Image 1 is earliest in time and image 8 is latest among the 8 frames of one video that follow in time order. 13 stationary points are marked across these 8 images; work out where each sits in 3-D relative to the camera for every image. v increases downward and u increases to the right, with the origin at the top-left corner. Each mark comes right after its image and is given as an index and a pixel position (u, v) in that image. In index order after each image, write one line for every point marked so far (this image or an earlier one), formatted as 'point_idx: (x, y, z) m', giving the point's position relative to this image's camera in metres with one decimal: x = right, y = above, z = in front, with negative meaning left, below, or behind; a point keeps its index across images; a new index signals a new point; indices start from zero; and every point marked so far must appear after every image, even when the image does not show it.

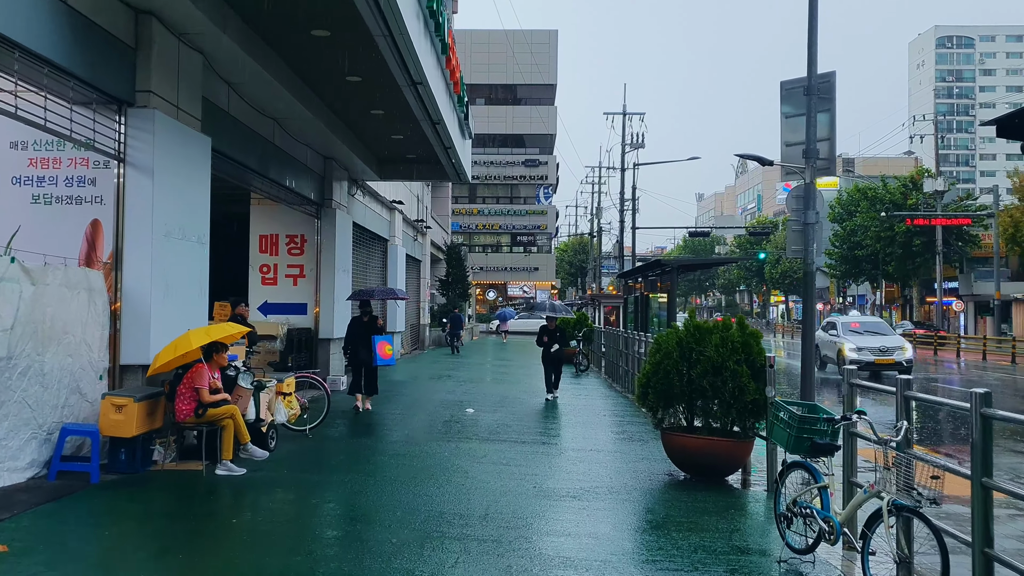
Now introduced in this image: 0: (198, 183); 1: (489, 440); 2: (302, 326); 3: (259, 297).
0: (-3.4, +1.1, +8.4) m
1: (-0.3, -1.8, +9.4) m
2: (-3.9, -0.7, +14.4) m
3: (-4.7, -0.2, +14.4) m
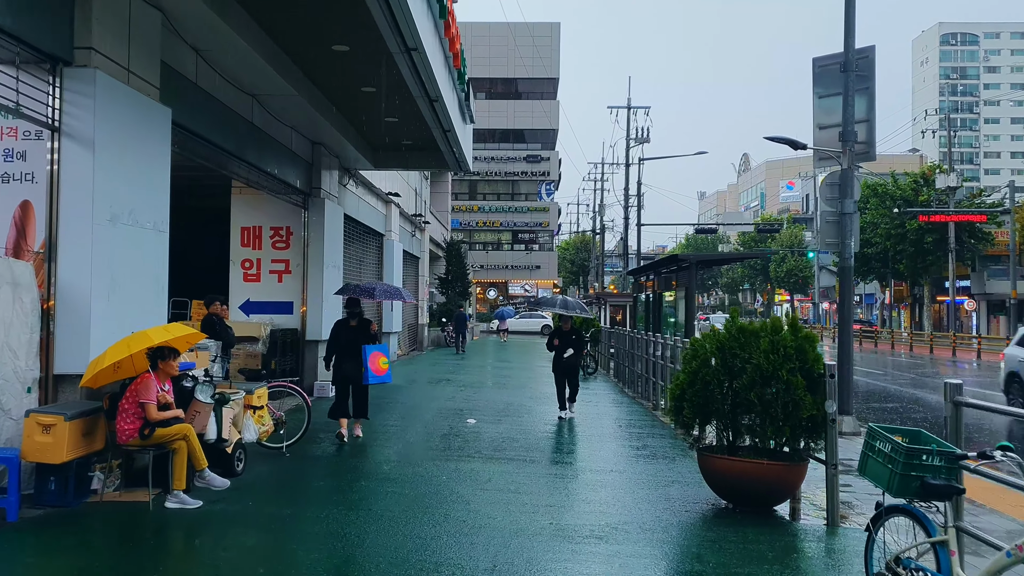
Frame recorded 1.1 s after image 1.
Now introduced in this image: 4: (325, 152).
0: (-3.3, +1.2, +7.2) m
1: (-0.2, -1.8, +8.2) m
2: (-3.8, -0.7, +13.2) m
3: (-4.6, -0.1, +13.1) m
4: (-3.3, +2.4, +13.8) m
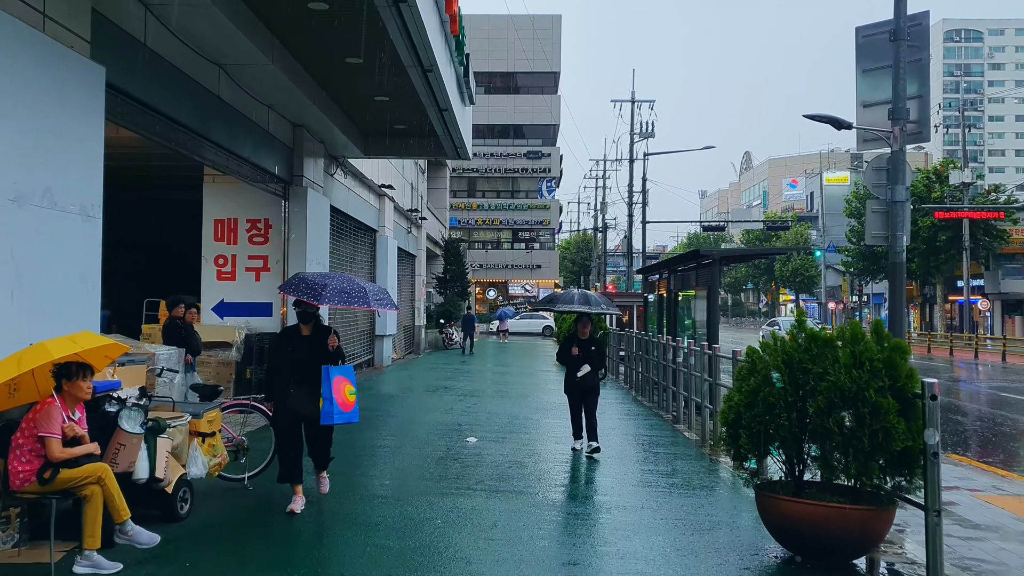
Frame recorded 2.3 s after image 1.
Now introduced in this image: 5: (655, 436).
0: (-3.3, +1.2, +5.9) m
1: (-0.1, -1.8, +6.8) m
2: (-3.7, -0.6, +11.8) m
3: (-4.5, -0.1, +11.8) m
4: (-3.3, +2.4, +12.5) m
5: (+2.0, -2.1, +10.8) m
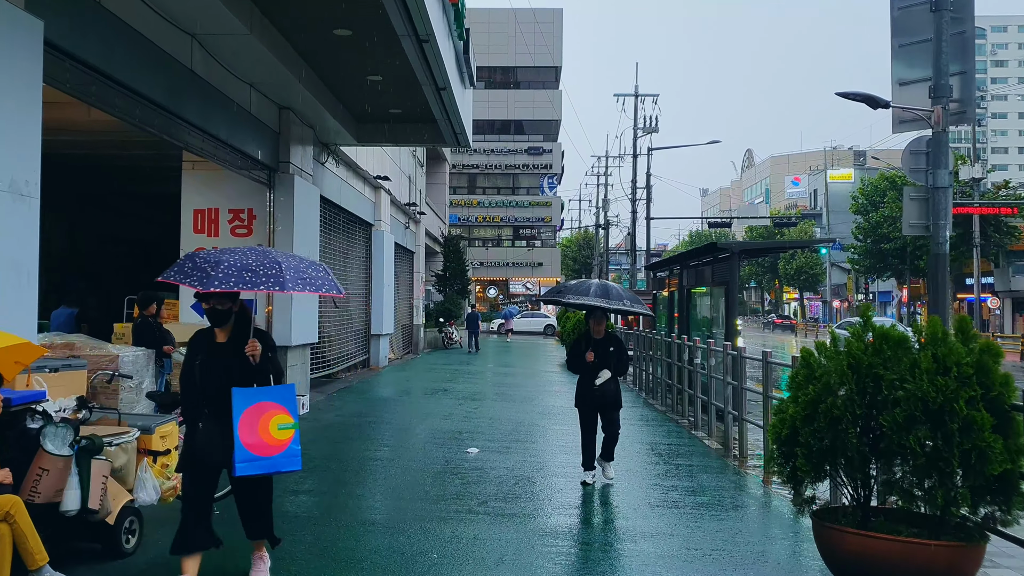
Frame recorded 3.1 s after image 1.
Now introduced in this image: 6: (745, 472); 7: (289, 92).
0: (-3.2, +1.2, +5.0) m
1: (-0.1, -1.7, +5.9) m
2: (-3.7, -0.6, +10.9) m
3: (-4.4, -0.1, +10.9) m
4: (-3.2, +2.5, +11.6) m
5: (+2.0, -2.0, +9.9) m
6: (+2.5, -2.0, +8.4) m
7: (-3.0, +2.7, +10.5) m
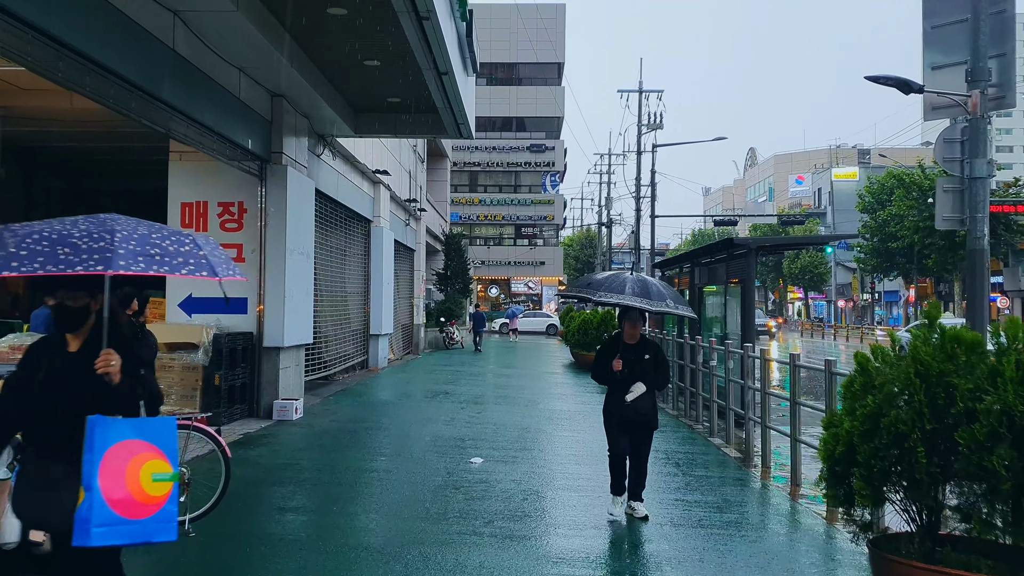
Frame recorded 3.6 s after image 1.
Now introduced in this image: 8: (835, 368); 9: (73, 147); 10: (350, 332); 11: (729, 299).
0: (-3.1, +1.3, +4.4) m
1: (0.0, -1.7, +5.3) m
2: (-3.6, -0.6, +10.3) m
3: (-4.4, 0.0, +10.3) m
4: (-3.1, +2.5, +11.0) m
5: (+2.1, -2.0, +9.3) m
6: (+2.6, -2.0, +7.8) m
7: (-2.9, +2.7, +9.9) m
8: (+2.8, -0.7, +6.7) m
9: (-6.7, +2.2, +11.9) m
10: (-3.4, -1.0, +16.4) m
11: (+3.5, -0.2, +12.6) m
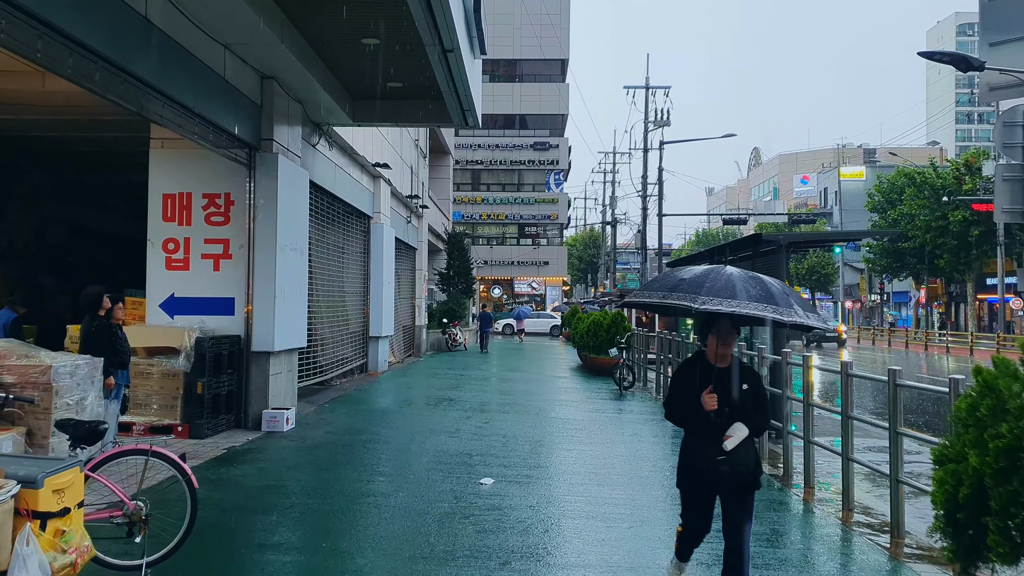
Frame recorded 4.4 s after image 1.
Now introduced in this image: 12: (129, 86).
0: (-3.0, +1.3, +3.5) m
1: (+0.1, -1.7, +4.4) m
2: (-3.5, -0.5, +9.5) m
3: (-4.2, 0.0, +9.4) m
4: (-3.0, +2.5, +10.1) m
5: (+2.3, -2.0, +8.5) m
6: (+2.7, -2.0, +6.9) m
7: (-2.8, +2.7, +9.1) m
8: (+2.9, -0.7, +5.8) m
9: (-6.5, +2.2, +11.1) m
10: (-3.3, -1.0, +15.5) m
11: (+3.7, -0.2, +11.8) m
12: (-3.4, +1.8, +7.1) m
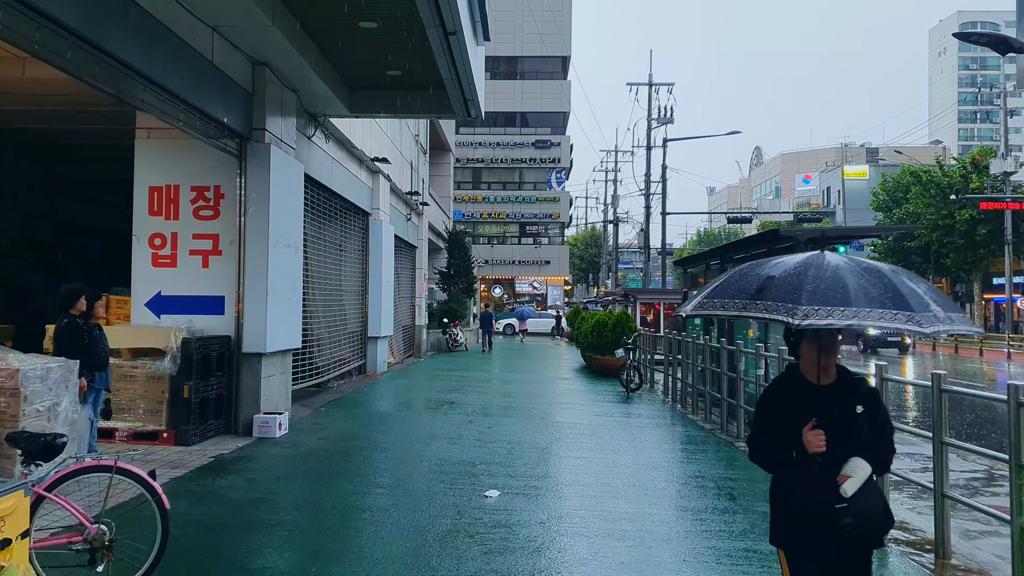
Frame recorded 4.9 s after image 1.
0: (-2.9, +1.3, +3.0) m
1: (+0.2, -1.7, +3.9) m
2: (-3.4, -0.5, +9.0) m
3: (-4.2, 0.0, +8.9) m
4: (-2.9, +2.6, +9.6) m
5: (+2.3, -1.9, +8.0) m
6: (+2.8, -1.9, +6.4) m
7: (-2.7, +2.7, +8.6) m
8: (+3.0, -0.7, +5.3) m
9: (-6.5, +2.2, +10.6) m
10: (-3.2, -0.9, +15.0) m
11: (+3.7, -0.2, +11.3) m
12: (-3.4, +1.8, +6.6) m
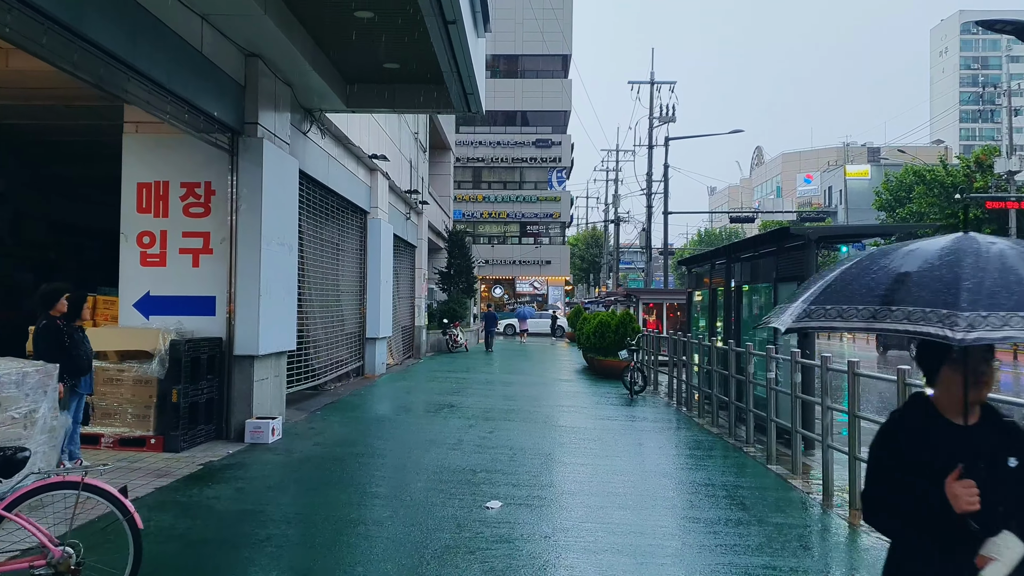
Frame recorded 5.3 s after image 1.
0: (-2.9, +1.3, +2.7) m
1: (+0.2, -1.7, +3.6) m
2: (-3.4, -0.5, +8.7) m
3: (-4.2, 0.0, +8.6) m
4: (-2.9, +2.6, +9.3) m
5: (+2.3, -1.9, +7.6) m
6: (+2.8, -1.9, +6.1) m
7: (-2.7, +2.7, +8.2) m
8: (+3.0, -0.6, +5.0) m
9: (-6.4, +2.2, +10.2) m
10: (-3.2, -0.9, +14.7) m
11: (+3.7, -0.2, +10.9) m
12: (-3.4, +1.8, +6.3) m
